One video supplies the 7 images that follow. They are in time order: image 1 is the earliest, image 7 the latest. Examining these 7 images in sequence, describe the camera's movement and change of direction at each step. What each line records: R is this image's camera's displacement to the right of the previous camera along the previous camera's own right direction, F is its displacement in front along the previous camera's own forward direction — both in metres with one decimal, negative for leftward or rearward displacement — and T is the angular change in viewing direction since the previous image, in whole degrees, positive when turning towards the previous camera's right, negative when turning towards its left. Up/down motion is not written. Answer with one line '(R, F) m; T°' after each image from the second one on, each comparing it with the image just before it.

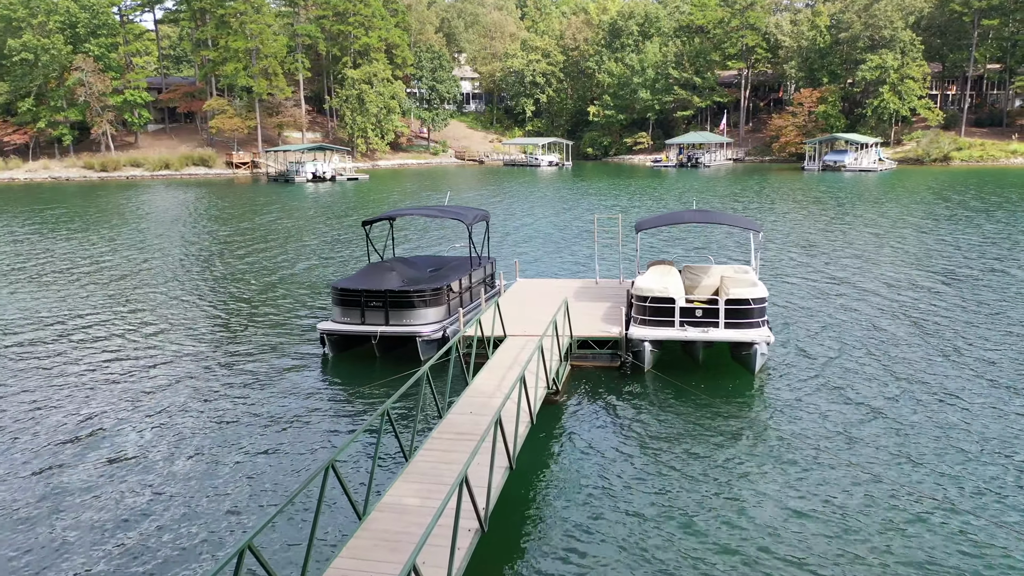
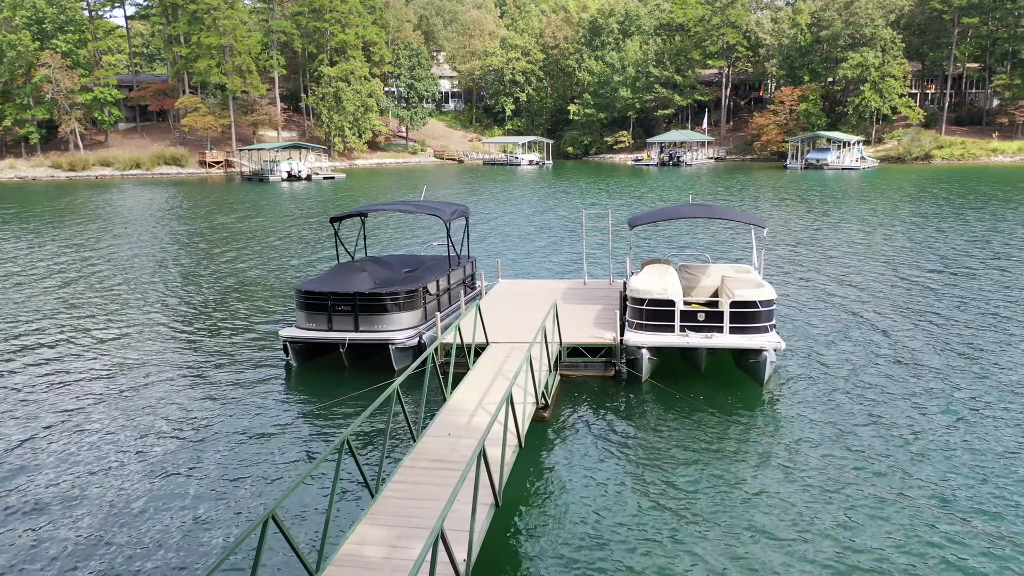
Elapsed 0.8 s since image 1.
(0.0, +1.3) m; +1°
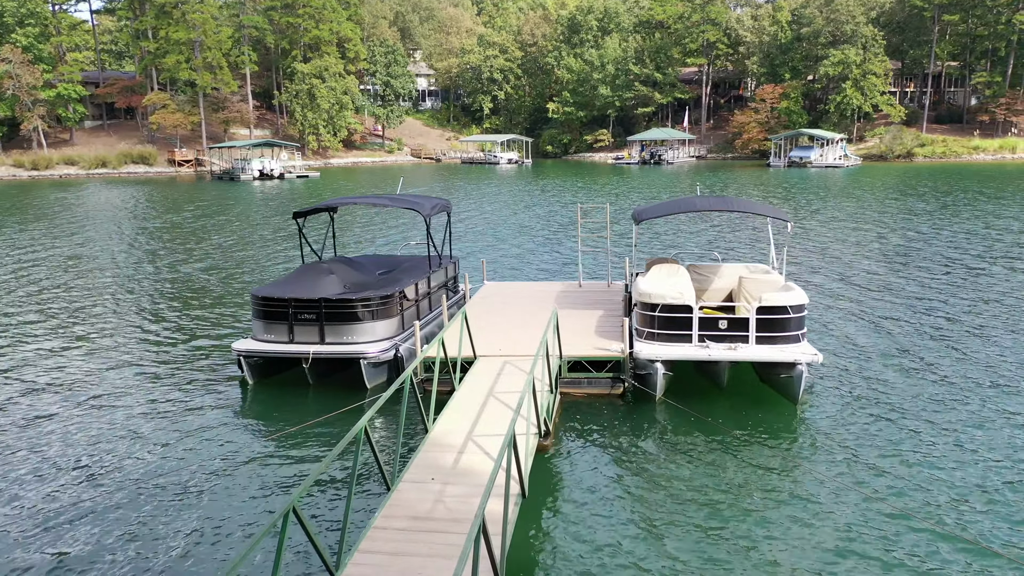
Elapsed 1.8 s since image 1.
(-0.2, +1.7) m; +2°
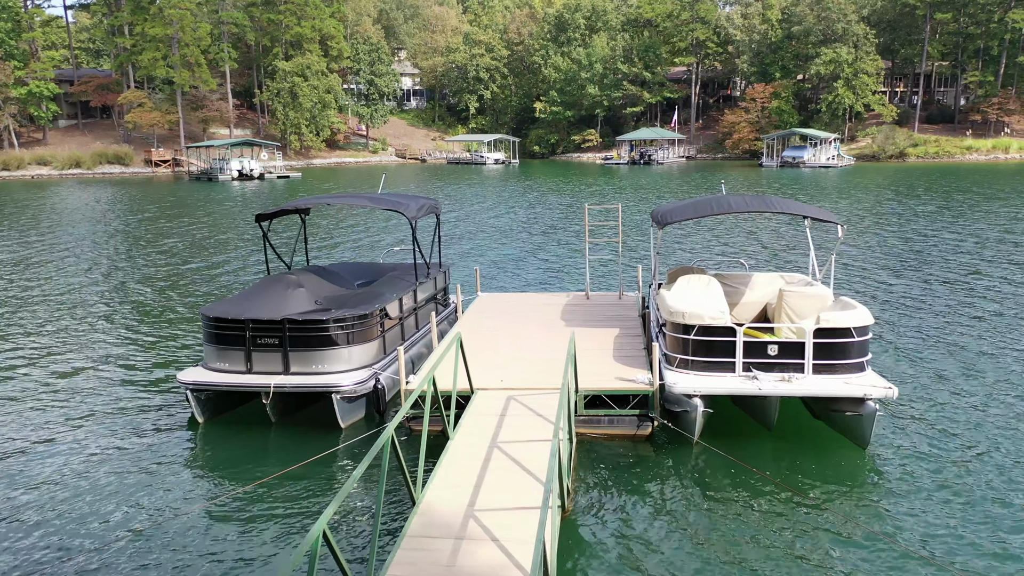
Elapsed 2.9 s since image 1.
(-0.2, +1.9) m; +1°
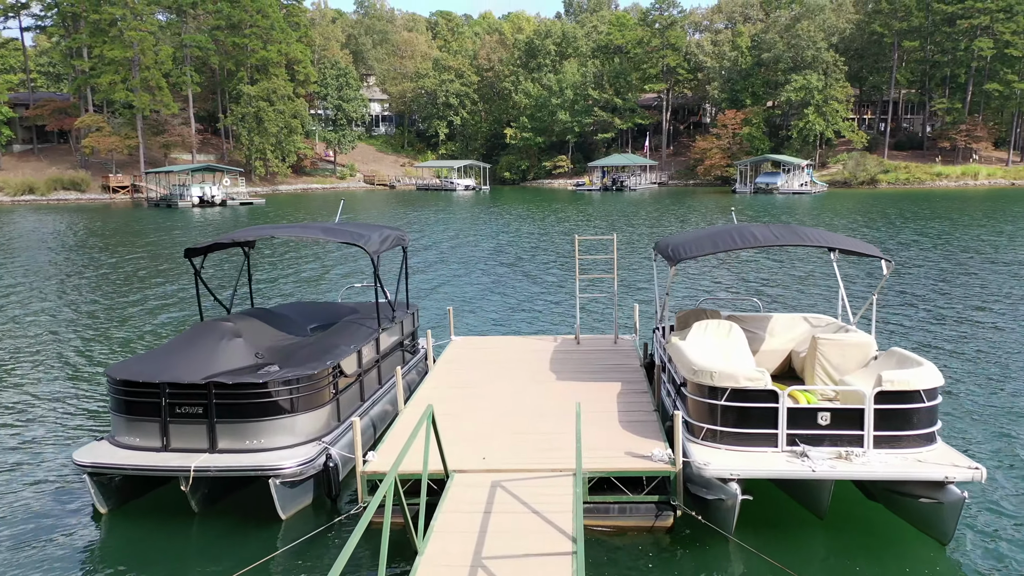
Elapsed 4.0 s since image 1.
(-0.1, +1.8) m; +2°
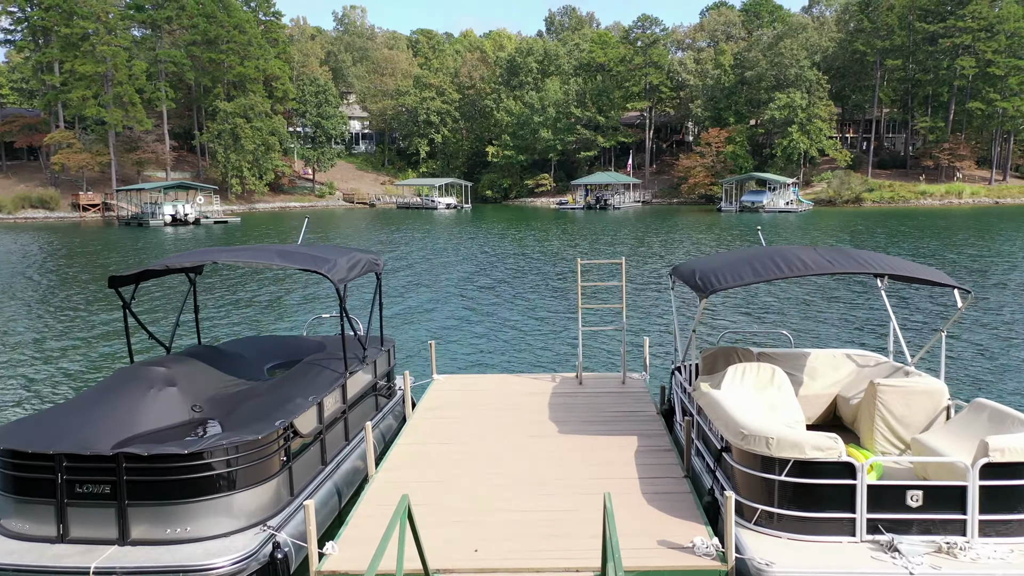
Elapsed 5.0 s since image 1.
(-0.1, +1.6) m; +1°
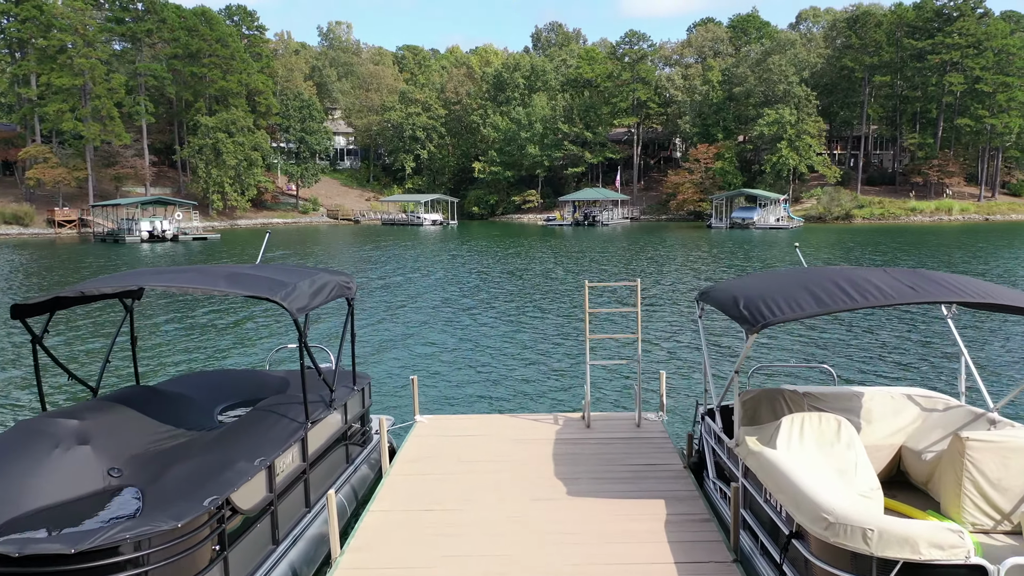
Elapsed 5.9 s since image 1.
(-0.1, +1.5) m; +1°
